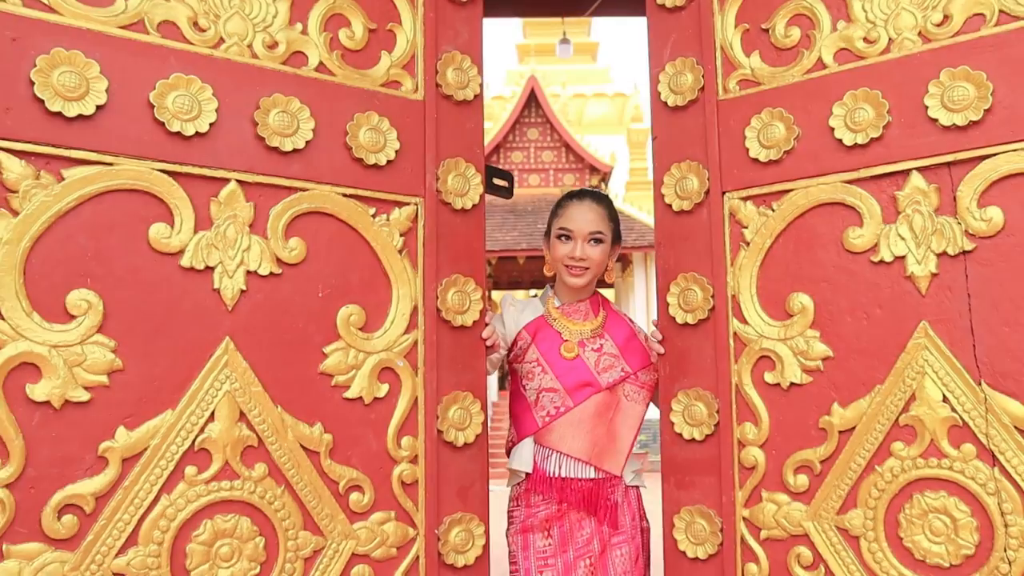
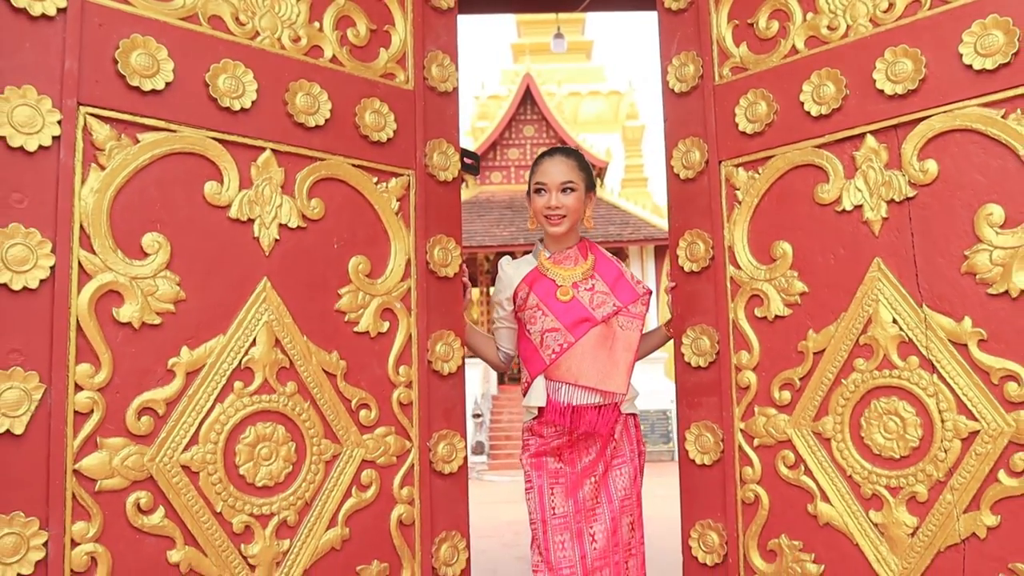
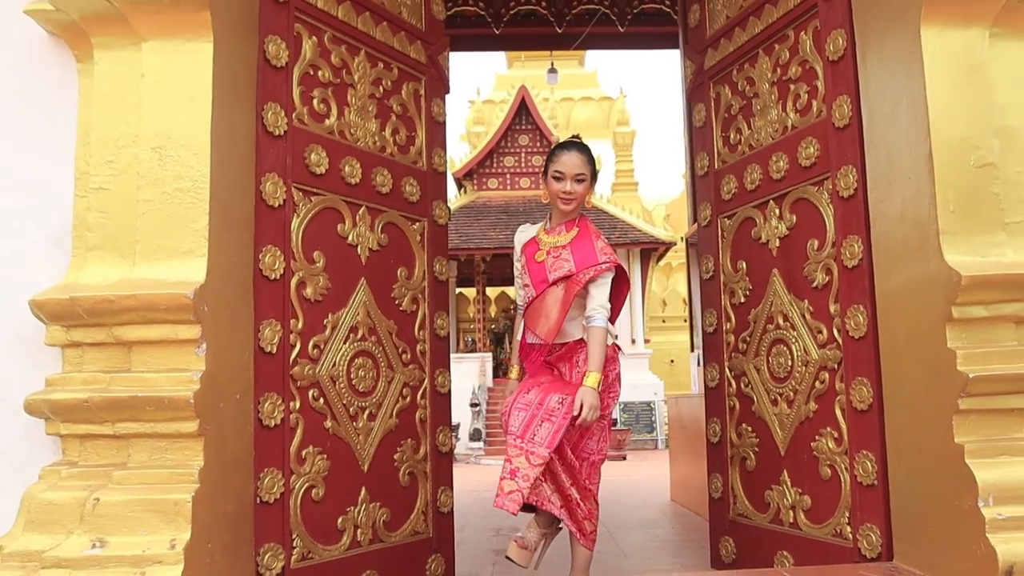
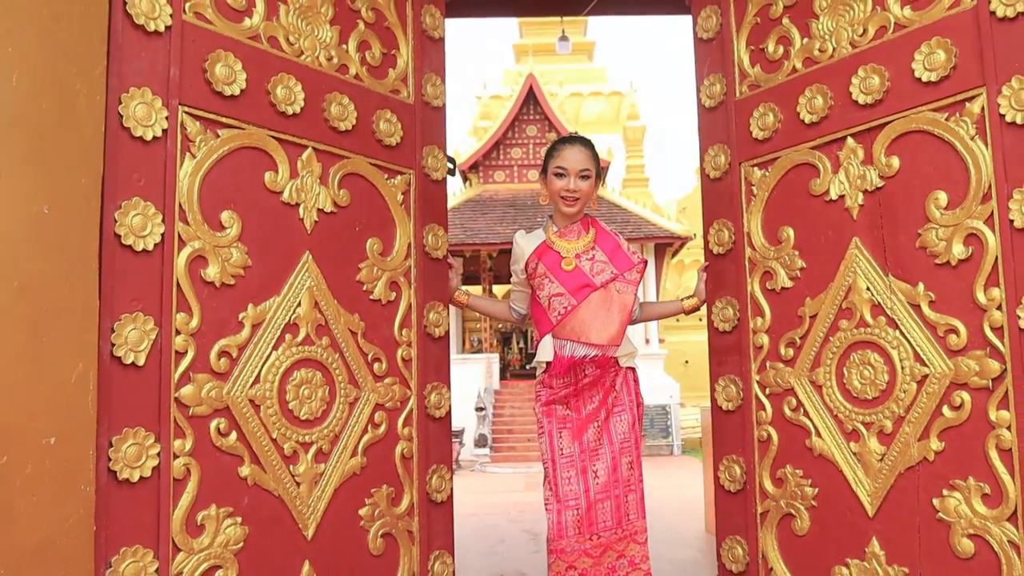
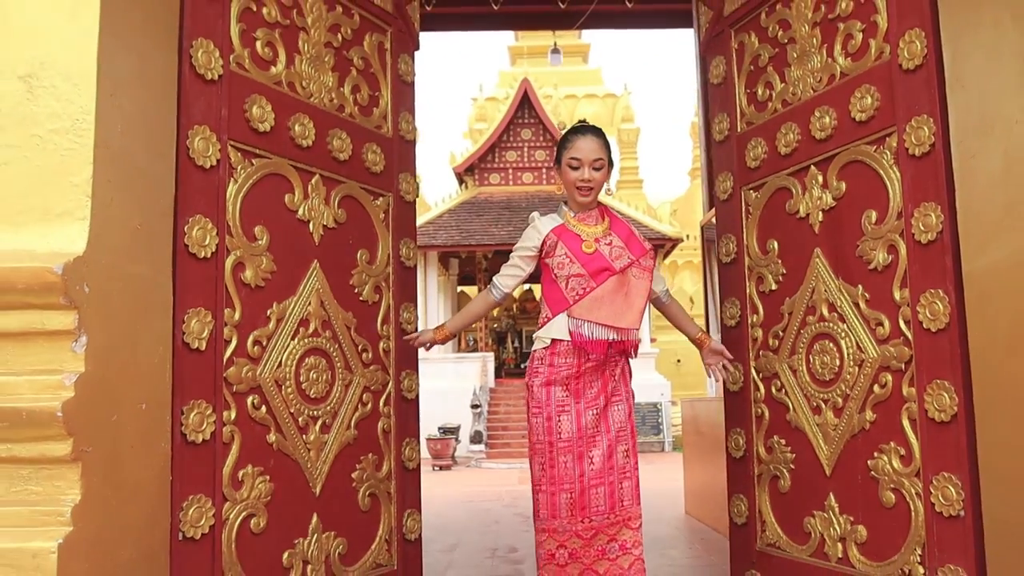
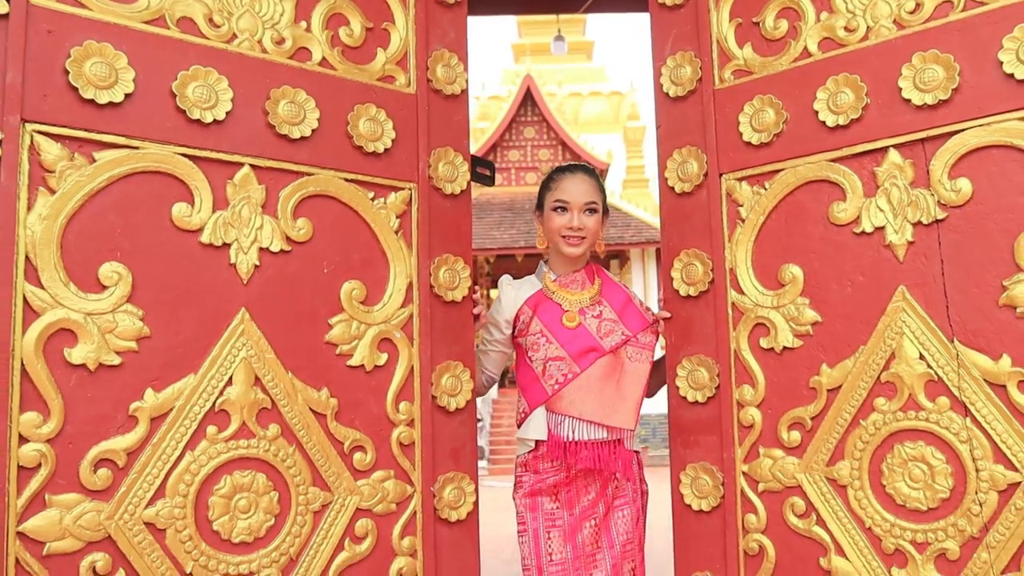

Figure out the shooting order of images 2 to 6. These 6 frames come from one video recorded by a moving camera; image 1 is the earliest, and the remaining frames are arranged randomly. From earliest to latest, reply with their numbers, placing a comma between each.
6, 2, 4, 5, 3
